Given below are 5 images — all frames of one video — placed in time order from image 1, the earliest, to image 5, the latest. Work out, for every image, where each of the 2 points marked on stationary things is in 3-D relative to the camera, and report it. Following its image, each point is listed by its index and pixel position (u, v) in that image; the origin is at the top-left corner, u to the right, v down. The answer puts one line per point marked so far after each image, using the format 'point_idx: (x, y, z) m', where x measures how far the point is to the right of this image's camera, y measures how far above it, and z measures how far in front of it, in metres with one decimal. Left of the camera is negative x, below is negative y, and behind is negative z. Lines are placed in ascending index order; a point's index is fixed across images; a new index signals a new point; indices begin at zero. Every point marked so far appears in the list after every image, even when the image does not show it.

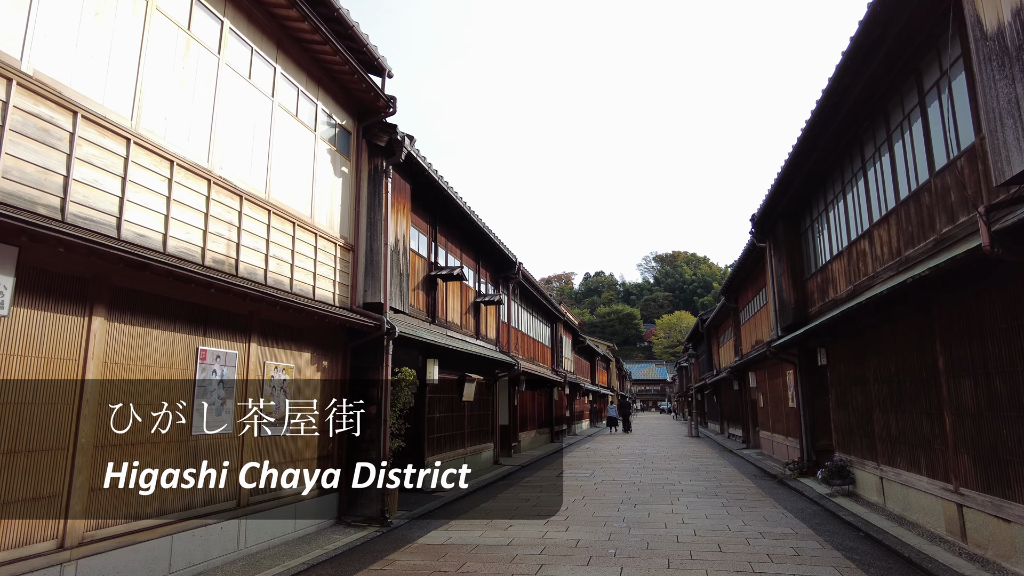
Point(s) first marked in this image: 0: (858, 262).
0: (+5.7, +0.4, +10.1) m
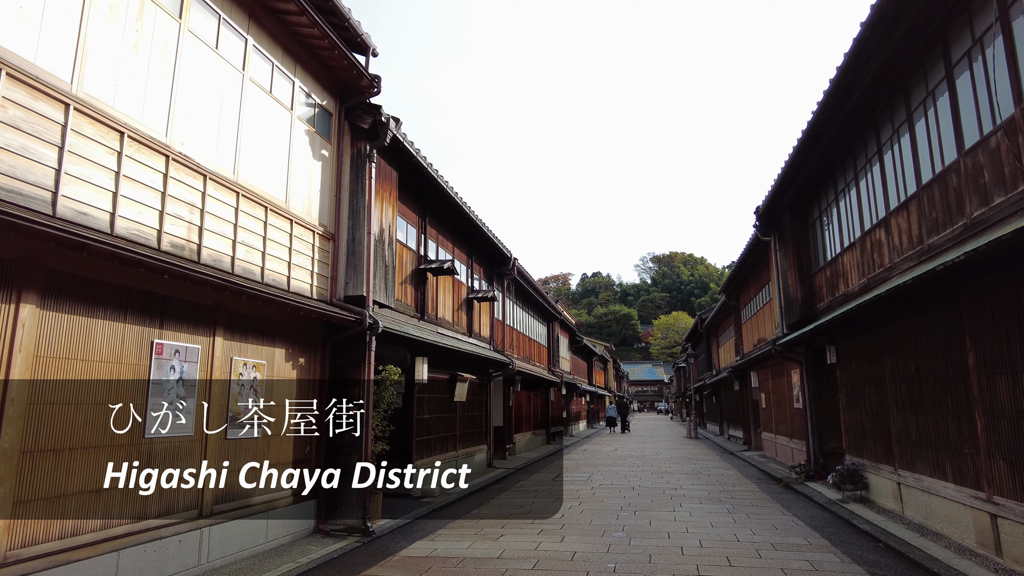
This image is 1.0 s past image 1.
0: (+5.6, +0.5, +9.5) m
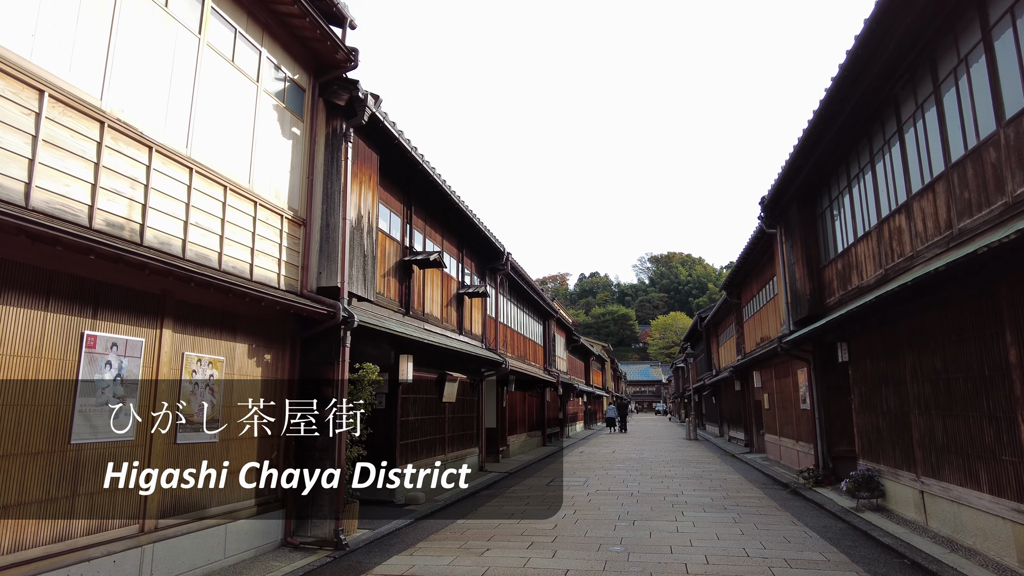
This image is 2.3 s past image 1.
0: (+5.5, +0.7, +8.7) m
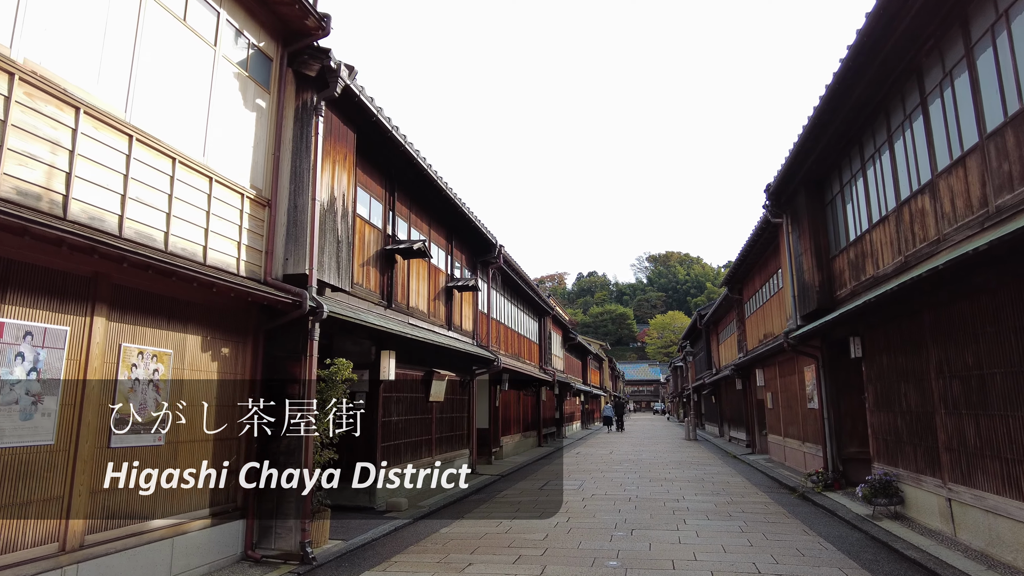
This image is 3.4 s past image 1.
0: (+5.3, +0.8, +8.0) m
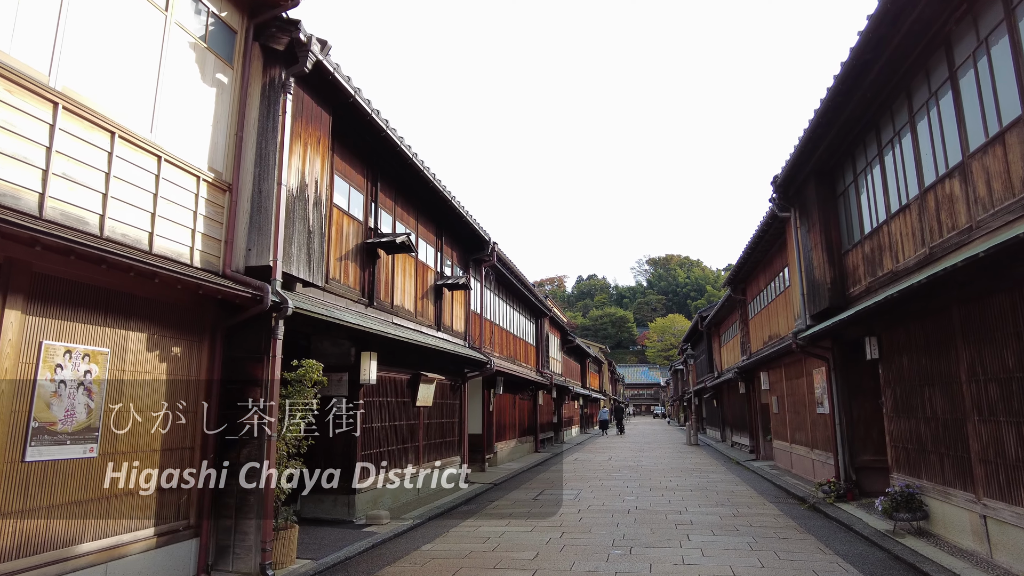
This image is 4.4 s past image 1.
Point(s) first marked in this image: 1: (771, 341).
0: (+5.1, +0.9, +7.3) m
1: (+6.9, -1.4, +16.3) m
